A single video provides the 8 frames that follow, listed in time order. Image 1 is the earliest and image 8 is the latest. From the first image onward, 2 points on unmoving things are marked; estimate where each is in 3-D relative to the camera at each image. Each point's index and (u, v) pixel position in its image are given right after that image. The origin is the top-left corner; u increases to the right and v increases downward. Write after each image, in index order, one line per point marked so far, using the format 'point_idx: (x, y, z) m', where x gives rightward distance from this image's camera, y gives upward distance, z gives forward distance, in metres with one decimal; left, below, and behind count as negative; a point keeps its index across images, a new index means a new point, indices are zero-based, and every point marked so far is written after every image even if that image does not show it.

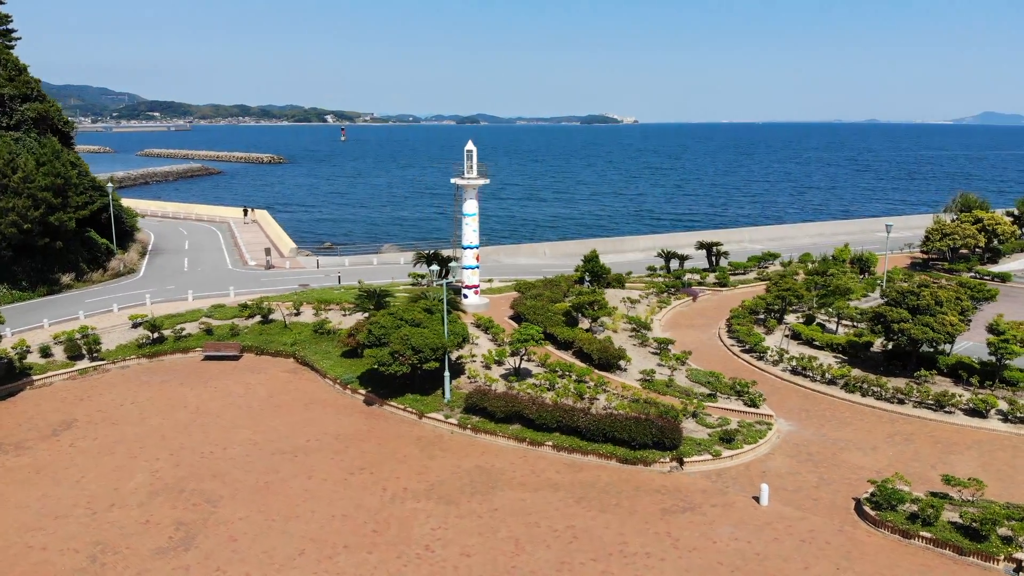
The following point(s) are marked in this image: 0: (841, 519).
0: (+7.8, -5.4, +19.8) m
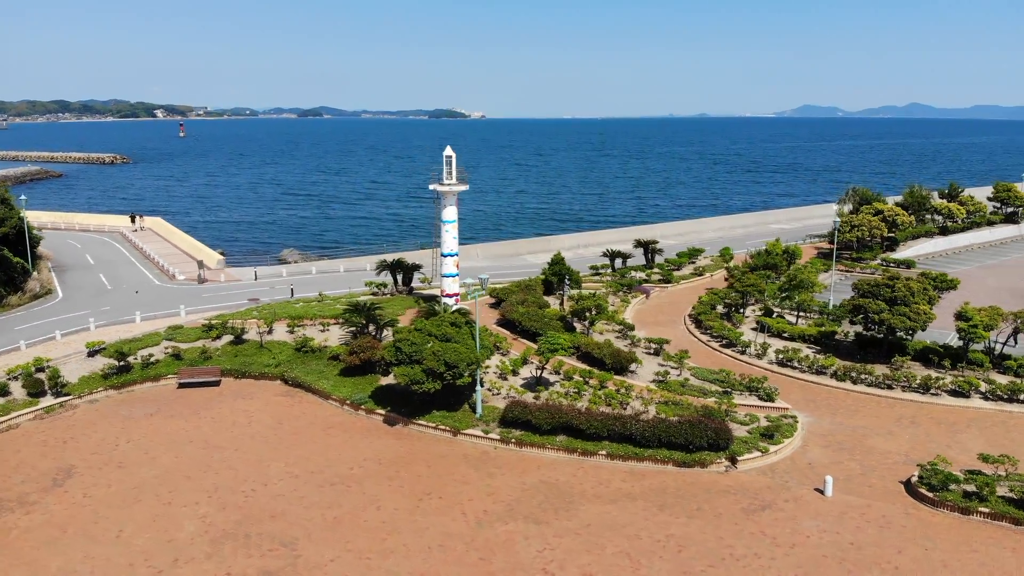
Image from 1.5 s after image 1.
0: (+9.8, -5.4, +21.1) m
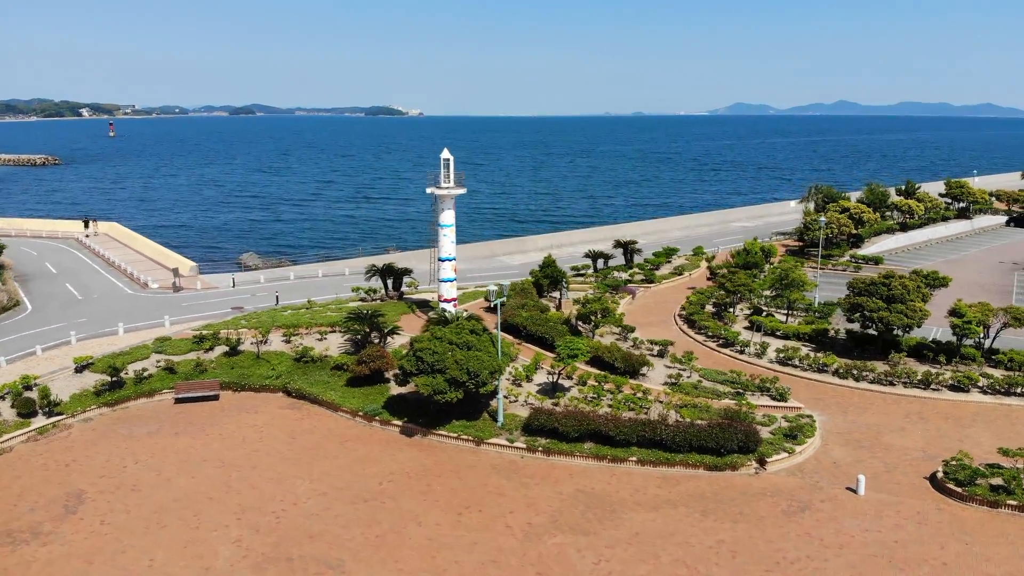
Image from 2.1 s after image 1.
0: (+10.7, -5.4, +21.5) m
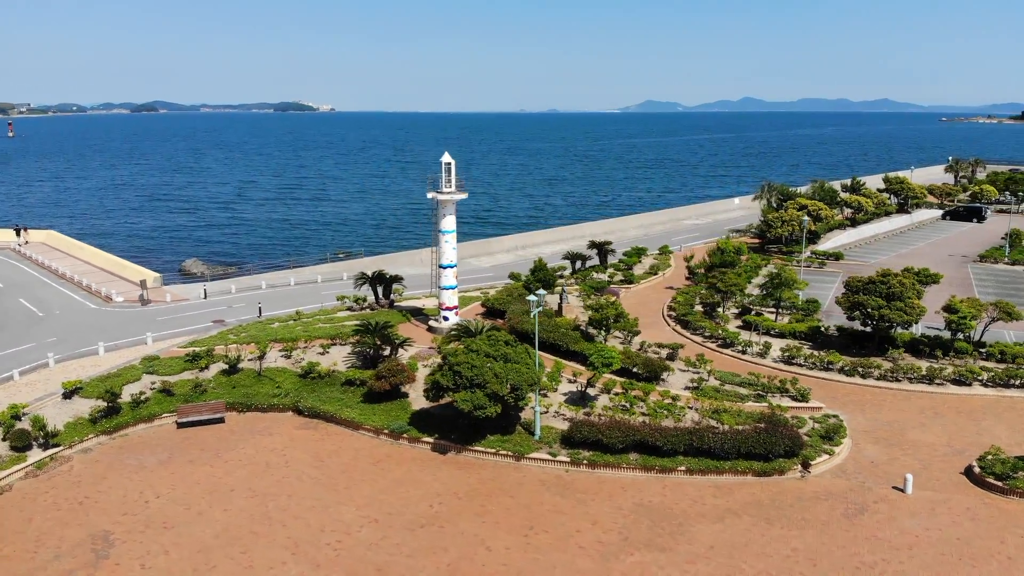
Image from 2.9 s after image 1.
0: (+12.1, -5.4, +22.0) m
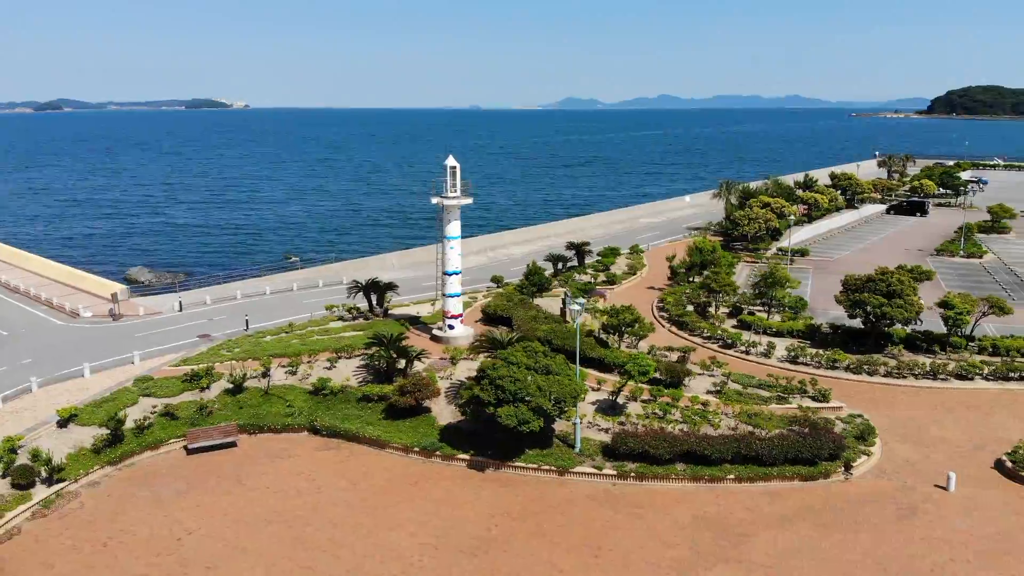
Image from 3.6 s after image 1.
0: (+13.3, -5.4, +22.4) m
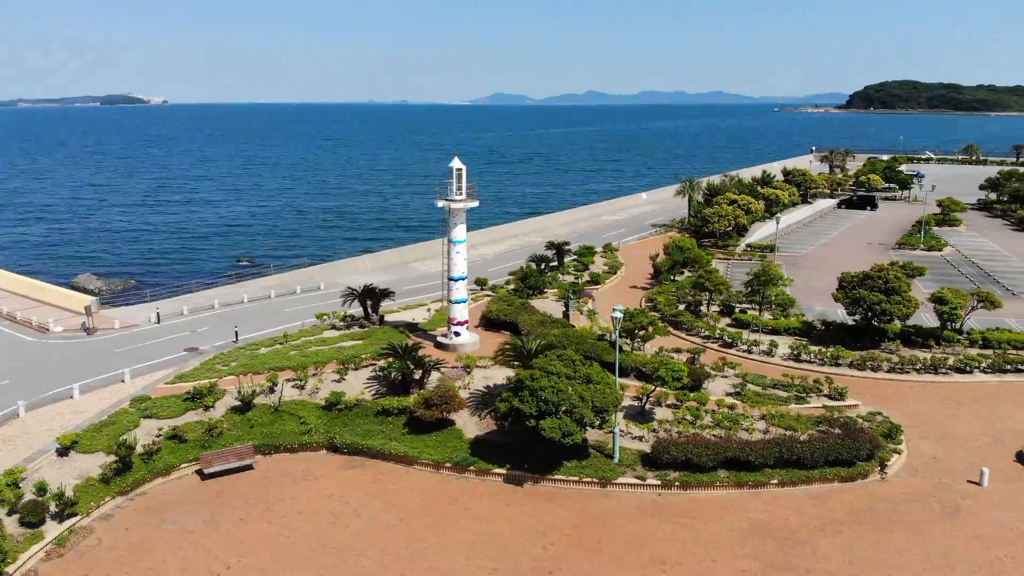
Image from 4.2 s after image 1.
0: (+14.4, -5.3, +22.9) m
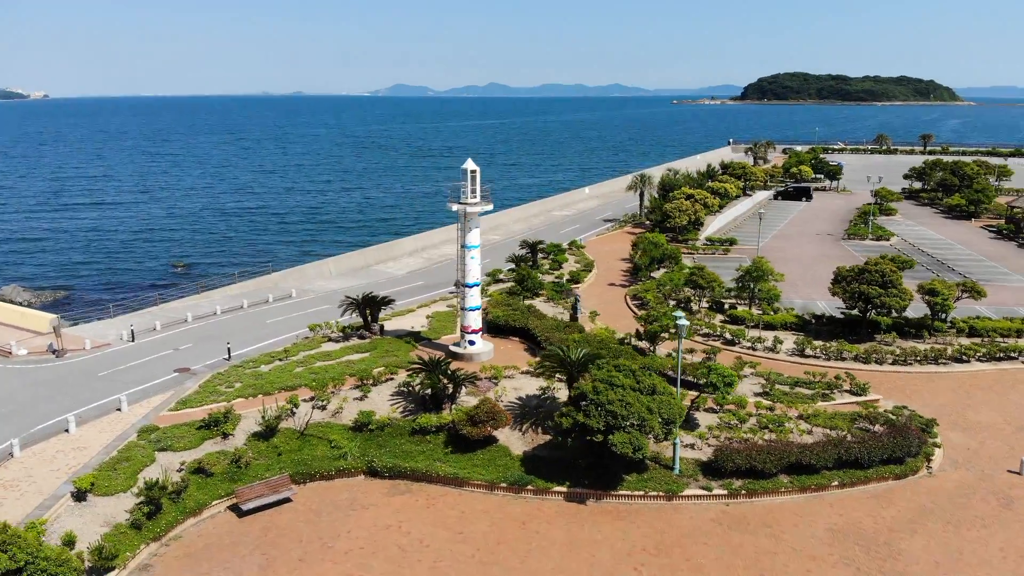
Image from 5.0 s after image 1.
0: (+15.8, -5.1, +23.6) m
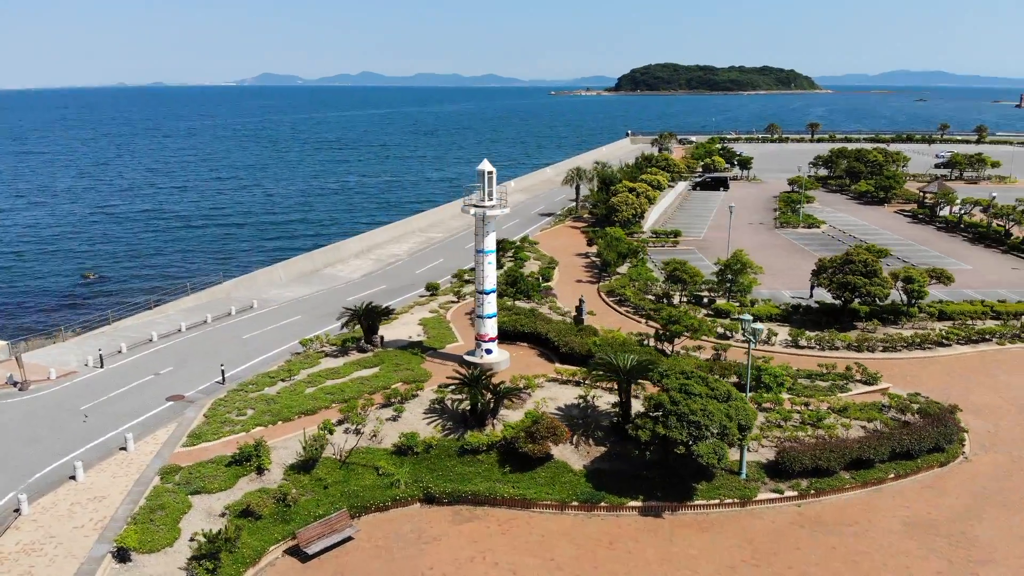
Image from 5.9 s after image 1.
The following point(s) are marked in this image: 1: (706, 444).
0: (+17.1, -4.7, +24.9) m
1: (+4.5, -3.6, +19.7) m
